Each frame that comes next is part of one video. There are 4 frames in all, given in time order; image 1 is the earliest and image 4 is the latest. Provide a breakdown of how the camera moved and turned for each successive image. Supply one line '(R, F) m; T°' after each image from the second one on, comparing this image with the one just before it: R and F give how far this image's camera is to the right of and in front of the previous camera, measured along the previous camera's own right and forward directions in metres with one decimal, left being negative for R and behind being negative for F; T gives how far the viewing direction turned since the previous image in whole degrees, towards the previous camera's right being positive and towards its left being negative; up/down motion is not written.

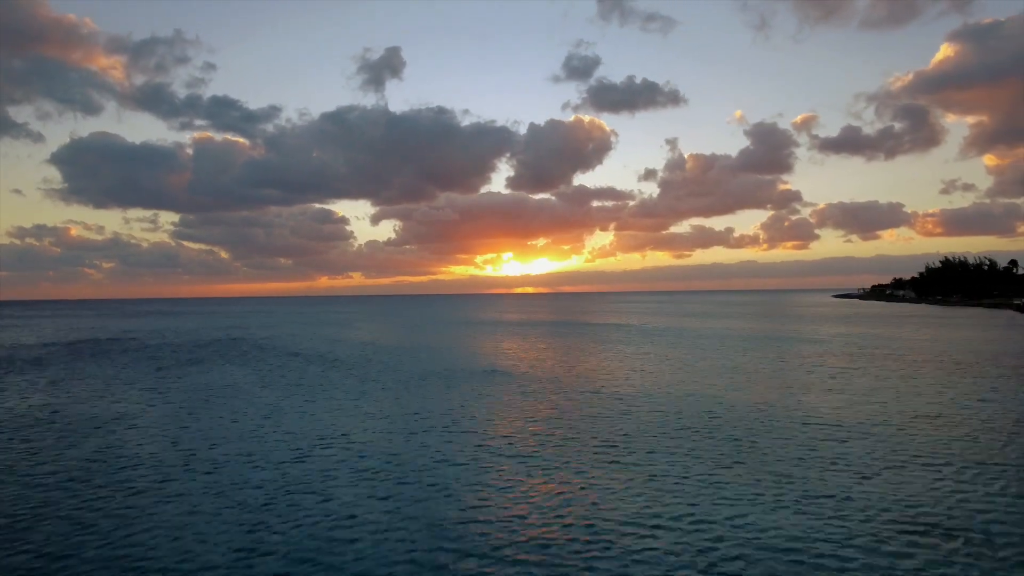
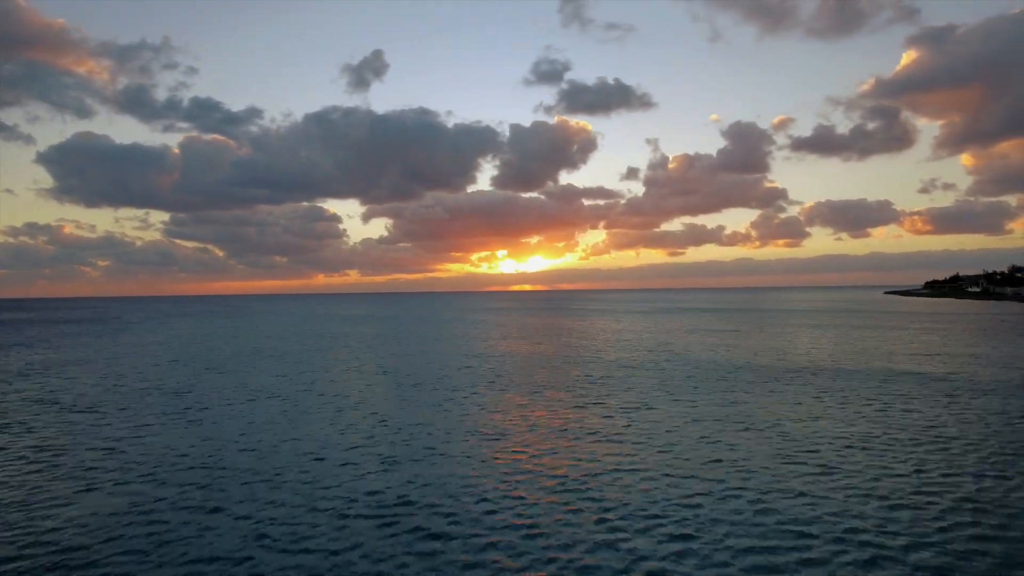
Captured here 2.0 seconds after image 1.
(-32.0, -11.8) m; +1°
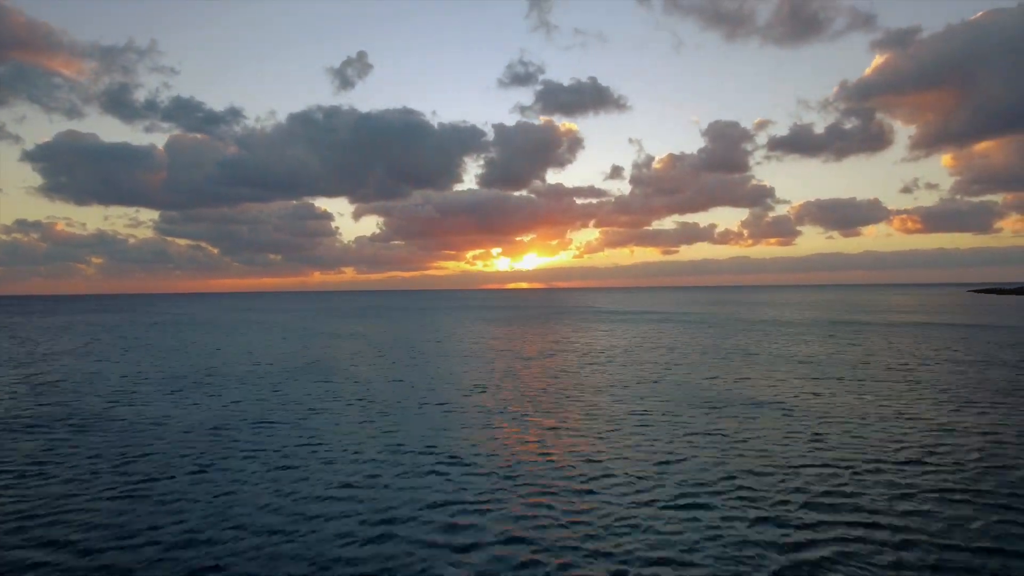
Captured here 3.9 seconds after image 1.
(+14.7, -7.4) m; 0°
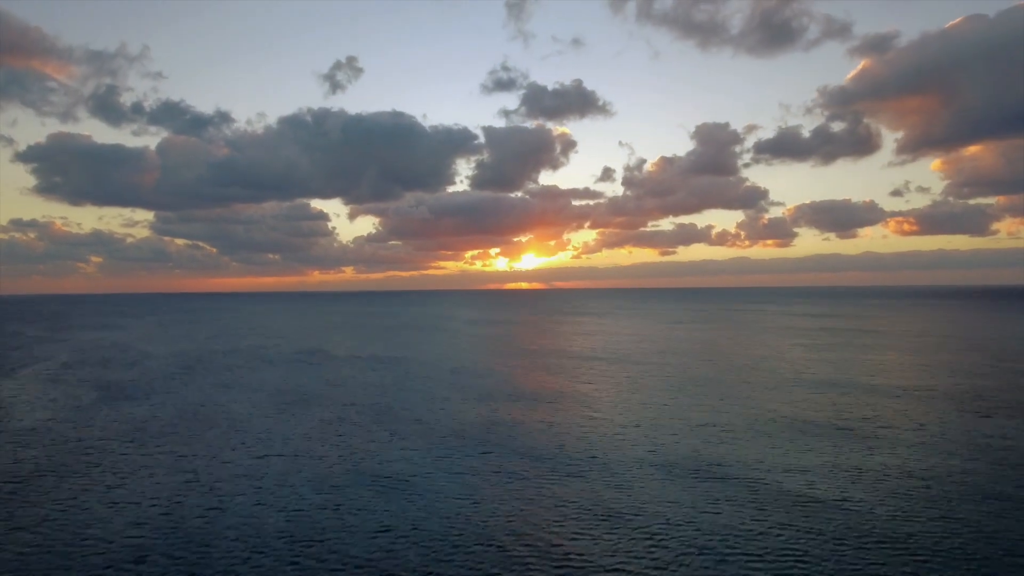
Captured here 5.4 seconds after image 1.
(+12.5, -2.8) m; 0°
